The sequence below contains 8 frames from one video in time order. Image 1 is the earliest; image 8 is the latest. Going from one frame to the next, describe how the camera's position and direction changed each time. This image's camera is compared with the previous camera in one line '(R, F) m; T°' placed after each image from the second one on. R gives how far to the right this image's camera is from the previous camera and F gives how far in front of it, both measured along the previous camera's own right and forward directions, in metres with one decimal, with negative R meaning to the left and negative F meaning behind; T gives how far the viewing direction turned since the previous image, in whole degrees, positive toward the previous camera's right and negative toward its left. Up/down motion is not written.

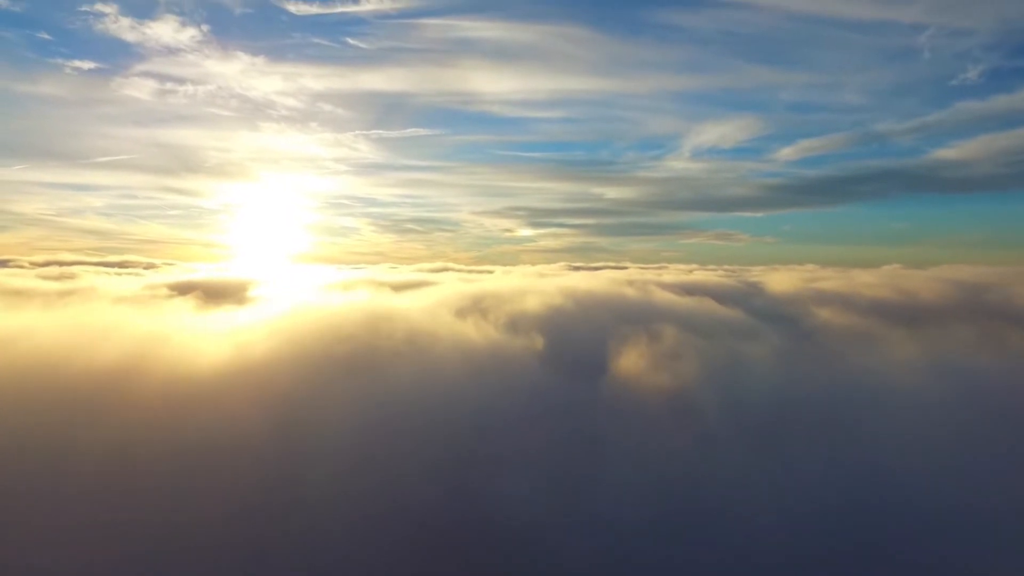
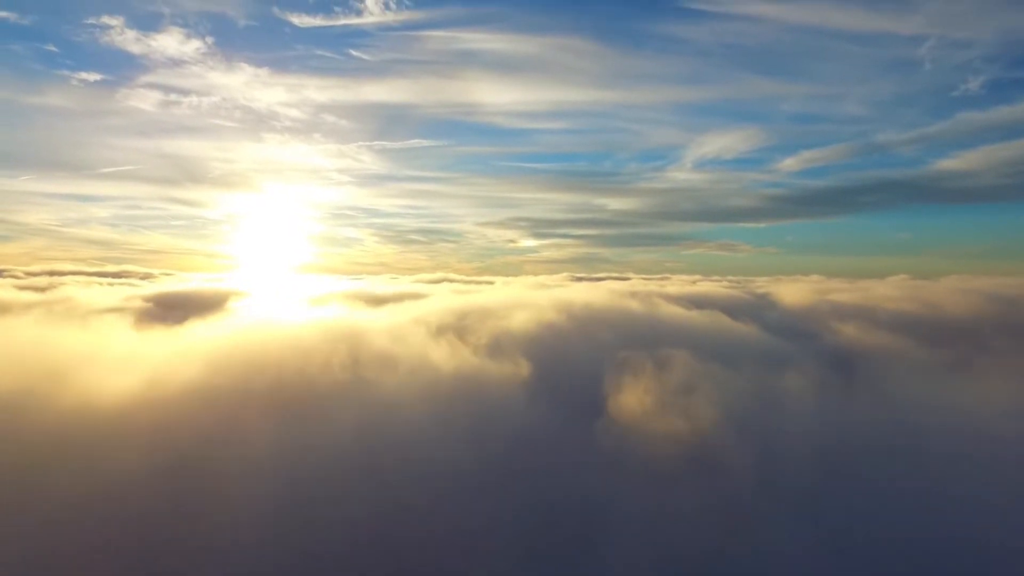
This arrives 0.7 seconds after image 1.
(+1.3, +7.8) m; 0°
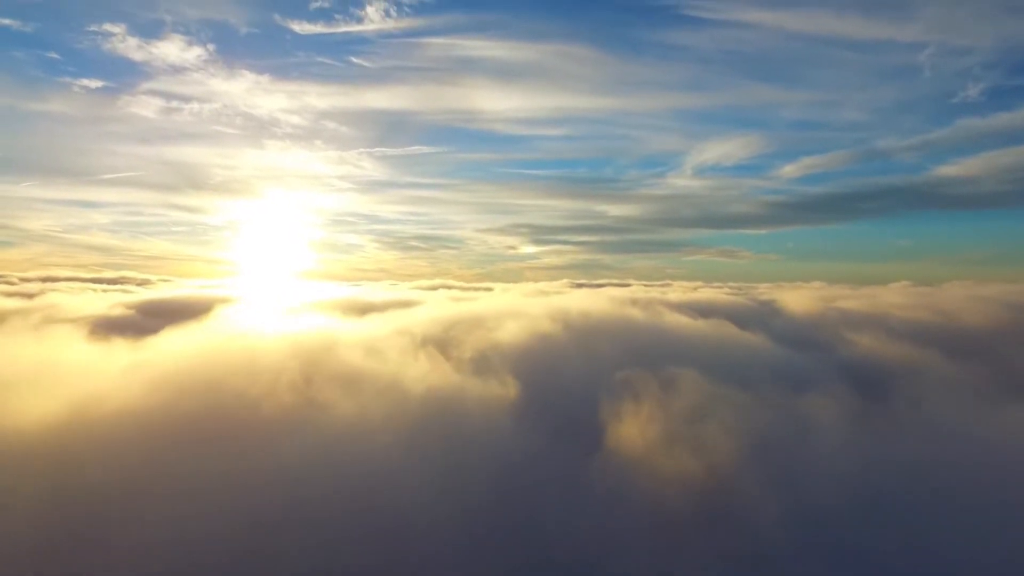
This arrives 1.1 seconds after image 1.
(+0.7, +4.7) m; 0°
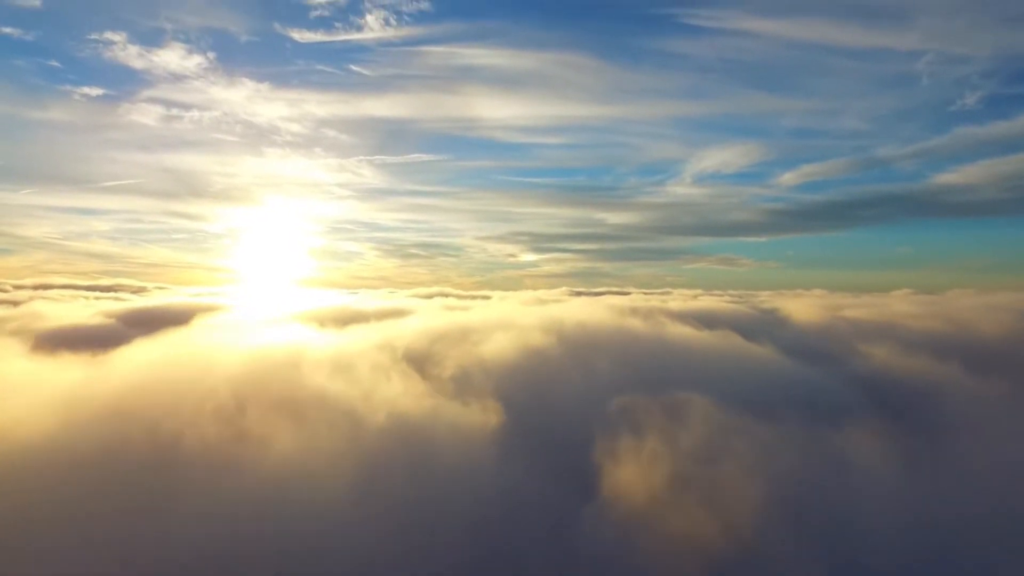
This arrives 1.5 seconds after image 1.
(+0.7, +4.6) m; 0°
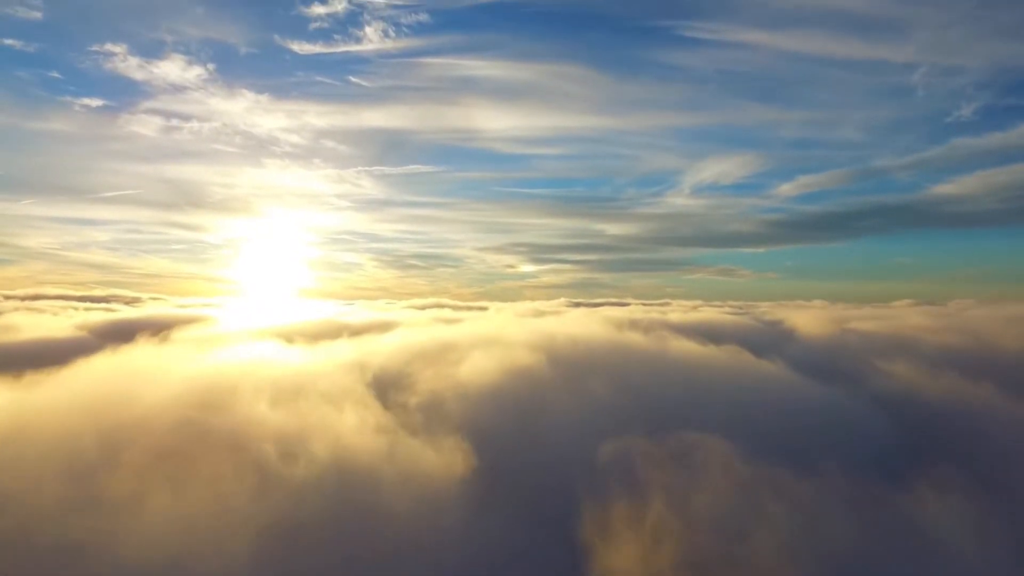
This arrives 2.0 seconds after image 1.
(+0.9, +5.7) m; 0°
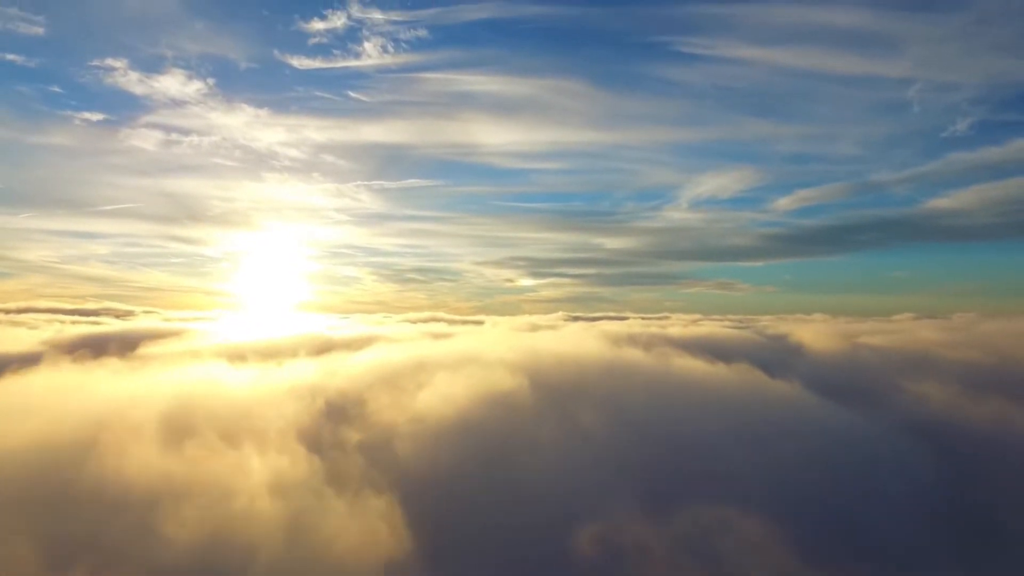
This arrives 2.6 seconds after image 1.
(+1.1, +6.6) m; 0°
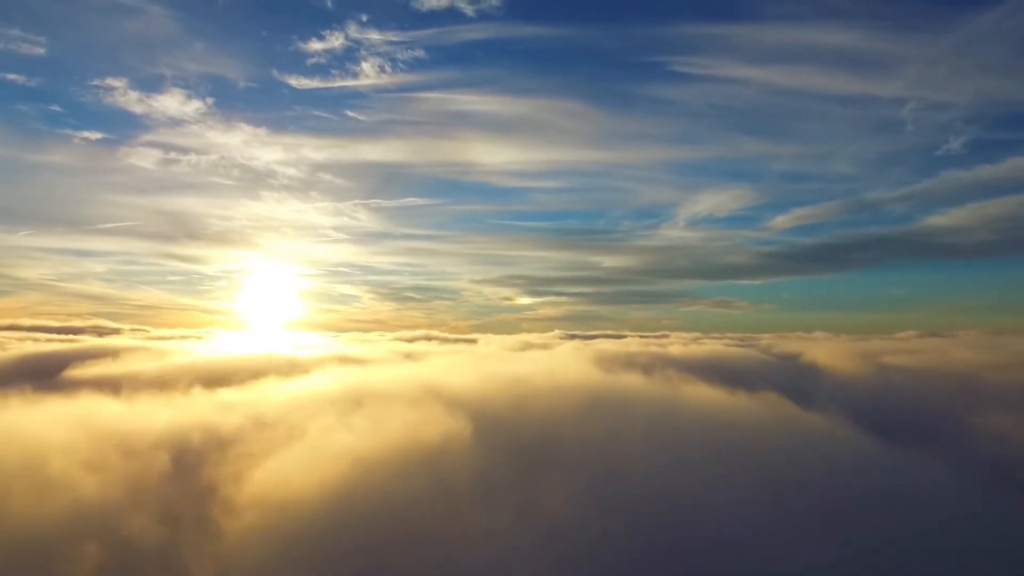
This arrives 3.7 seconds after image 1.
(+2.0, +12.5) m; 0°
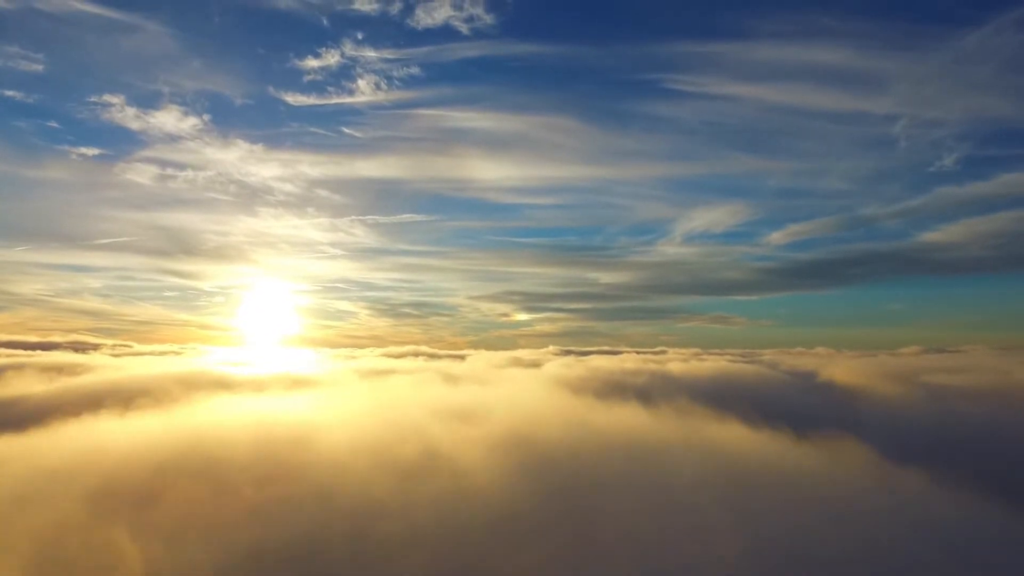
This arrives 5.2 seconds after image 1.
(+3.0, +17.0) m; 0°
